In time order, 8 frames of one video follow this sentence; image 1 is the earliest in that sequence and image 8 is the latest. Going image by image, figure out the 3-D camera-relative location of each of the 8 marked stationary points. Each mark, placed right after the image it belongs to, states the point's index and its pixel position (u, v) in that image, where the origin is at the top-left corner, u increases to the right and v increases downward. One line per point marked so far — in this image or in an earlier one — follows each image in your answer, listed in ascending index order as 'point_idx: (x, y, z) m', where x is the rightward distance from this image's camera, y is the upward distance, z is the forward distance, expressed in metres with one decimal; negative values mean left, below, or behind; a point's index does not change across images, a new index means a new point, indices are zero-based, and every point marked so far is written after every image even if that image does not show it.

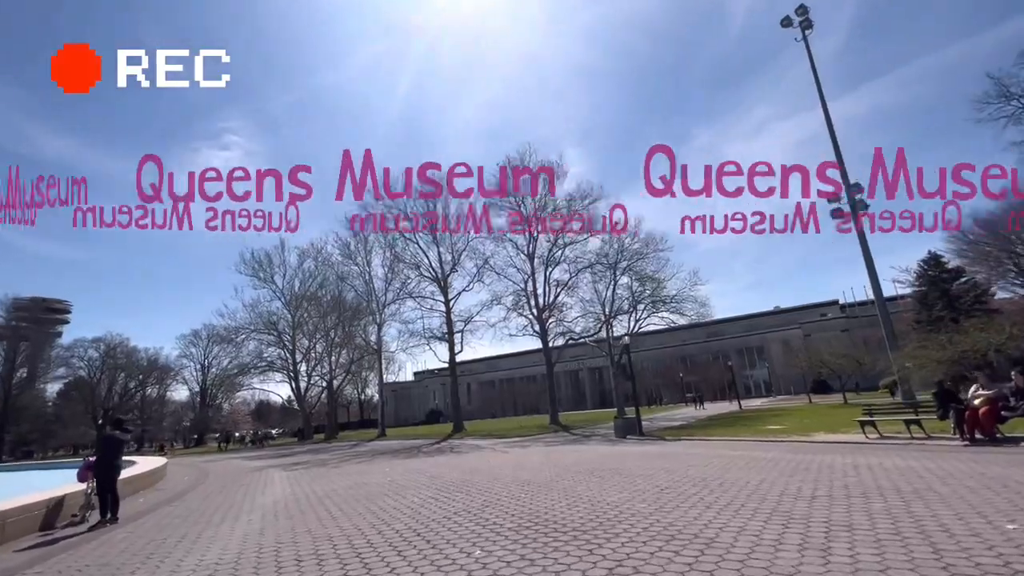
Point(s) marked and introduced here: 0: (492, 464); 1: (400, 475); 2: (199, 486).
0: (-0.7, -5.9, +16.2) m
1: (-3.3, -5.5, +14.1) m
2: (-10.1, -6.4, +15.4) m
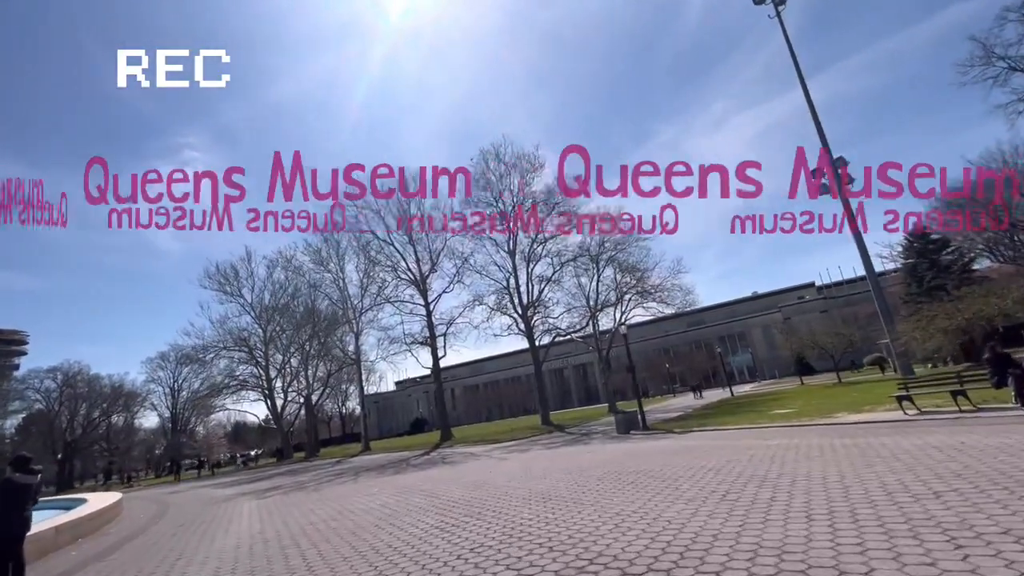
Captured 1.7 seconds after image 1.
0: (-0.6, -5.6, +14.4) m
1: (-3.0, -5.3, +12.1) m
2: (-9.9, -6.5, +13.1) m
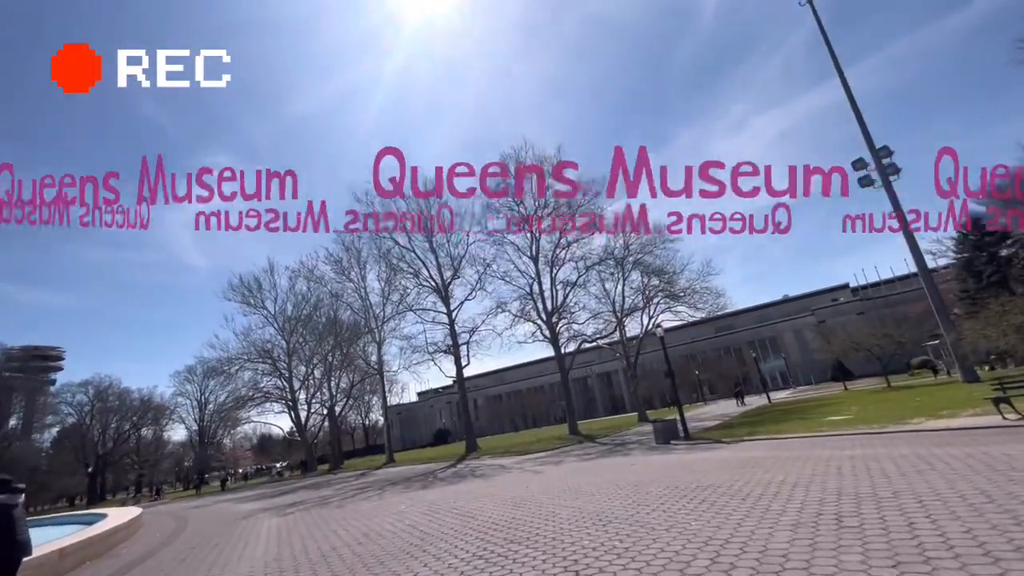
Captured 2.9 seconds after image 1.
0: (+0.5, -5.5, +13.0) m
1: (-2.0, -5.2, +10.9) m
2: (-8.8, -6.6, +12.2) m
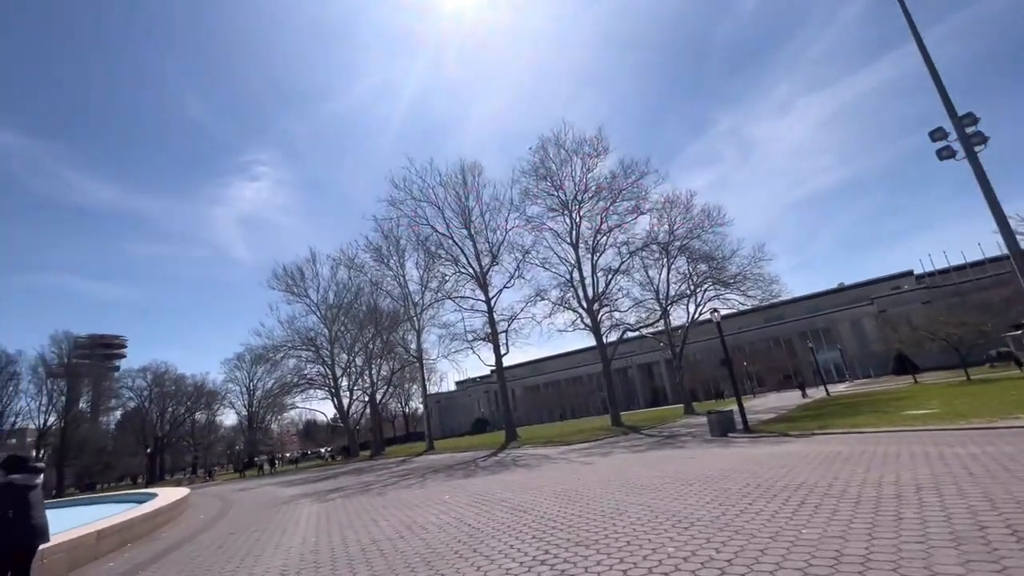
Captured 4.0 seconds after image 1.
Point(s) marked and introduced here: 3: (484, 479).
0: (+1.8, -4.8, +12.0) m
1: (-0.9, -4.6, +10.1) m
2: (-7.6, -6.0, +11.8) m
3: (-1.0, -6.4, +16.0) m
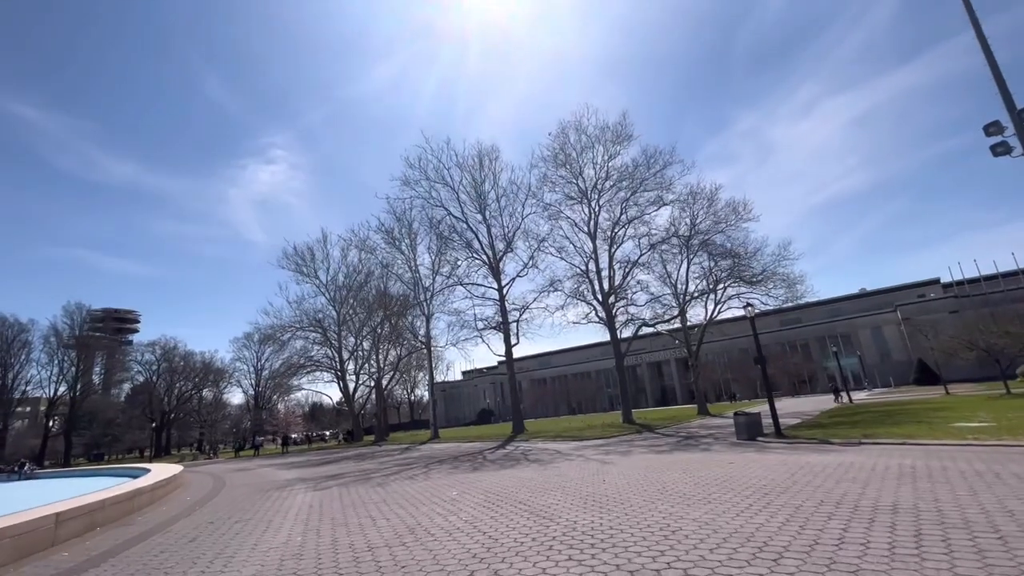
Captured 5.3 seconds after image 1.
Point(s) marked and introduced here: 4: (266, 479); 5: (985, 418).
0: (+2.2, -4.3, +10.6) m
1: (-0.6, -4.0, +8.7) m
2: (-7.2, -5.1, +10.6) m
3: (-0.6, -5.7, +14.7) m
4: (-10.1, -7.8, +19.7) m
5: (+19.4, -5.3, +19.8) m
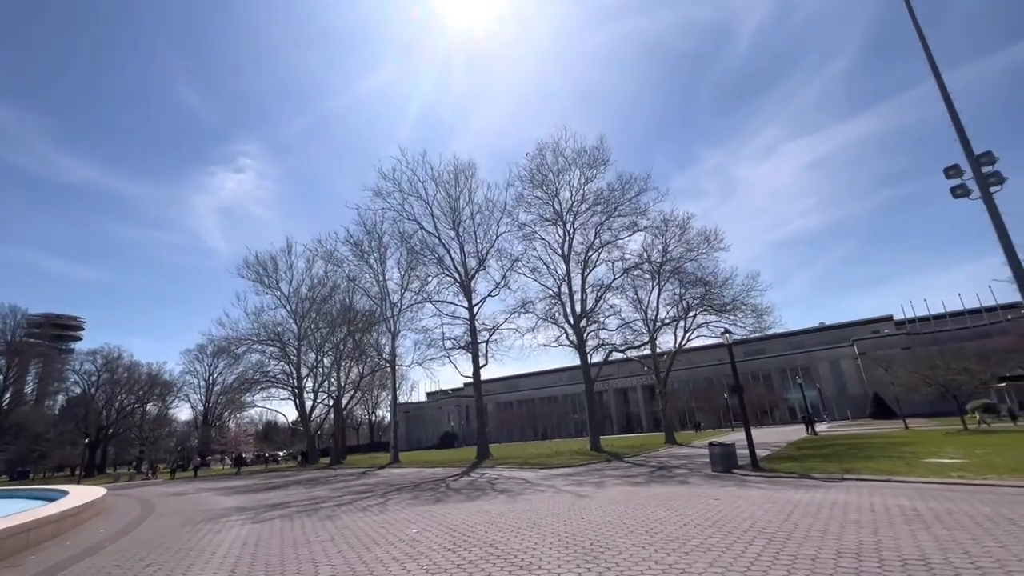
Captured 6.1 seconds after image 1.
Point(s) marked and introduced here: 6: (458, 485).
0: (+1.5, -4.6, +9.5) m
1: (-1.1, -4.2, +7.5) m
2: (-7.9, -5.0, +8.9) m
3: (-1.5, -6.1, +13.3) m
4: (-11.4, -8.0, +17.7) m
5: (+18.1, -6.8, +19.7) m
6: (-2.2, -8.1, +19.7) m
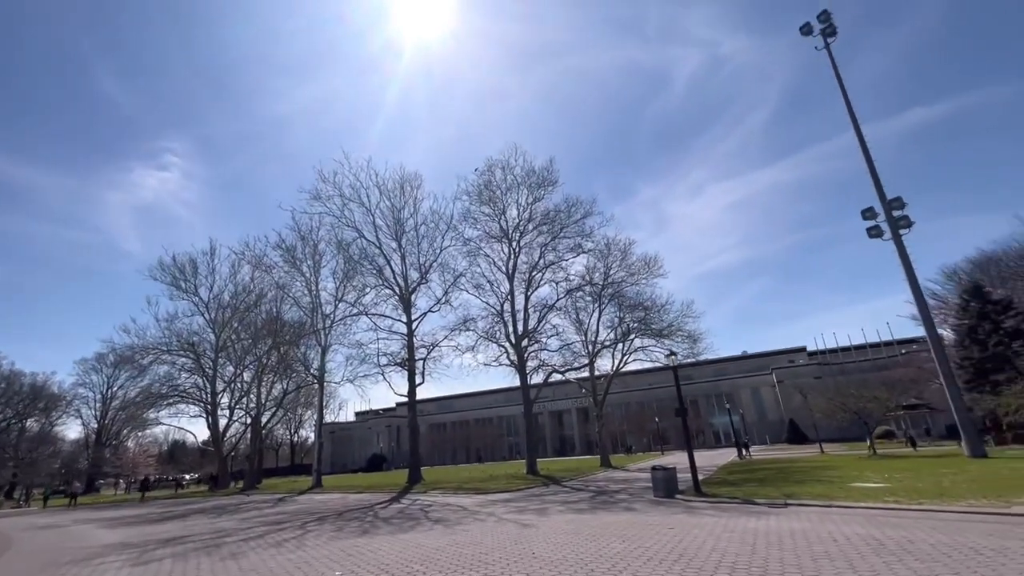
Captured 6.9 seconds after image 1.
0: (+0.5, -4.8, +8.5) m
1: (-1.8, -4.1, +6.2) m
2: (-8.8, -4.7, +6.8) m
3: (-3.1, -6.2, +11.9) m
4: (-13.5, -7.8, +14.8) m
5: (+15.5, -8.2, +20.6) m
6: (-4.6, -8.4, +18.0) m
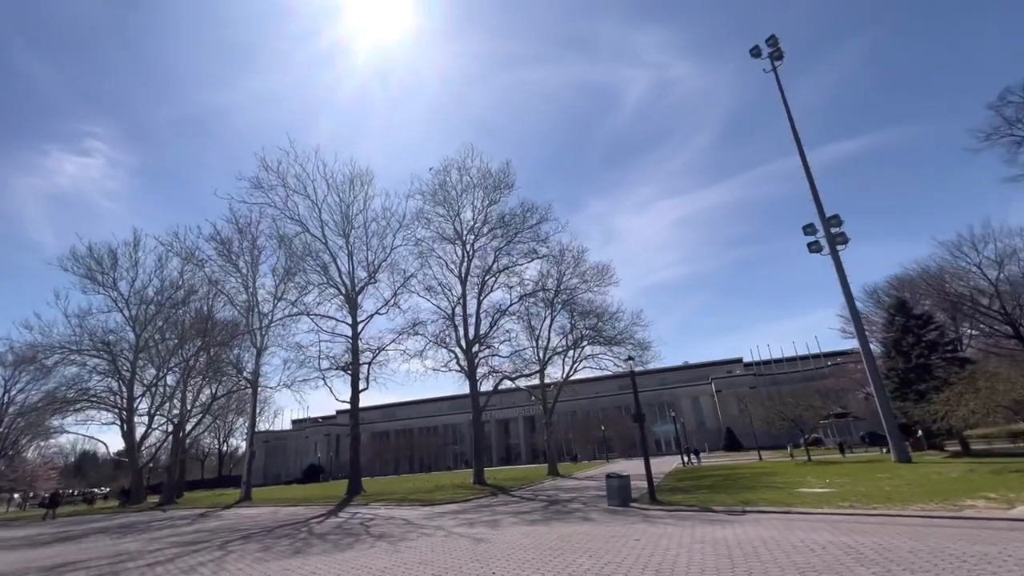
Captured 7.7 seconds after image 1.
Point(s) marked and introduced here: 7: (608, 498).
0: (-0.2, -4.6, +7.6) m
1: (-2.2, -3.8, +5.1) m
2: (-9.2, -4.1, +4.9) m
3: (-4.1, -5.9, +10.5) m
4: (-14.9, -7.3, +12.3) m
5: (+13.4, -8.6, +21.1) m
6: (-6.4, -8.2, +16.4) m
7: (+3.8, -8.3, +19.0) m
